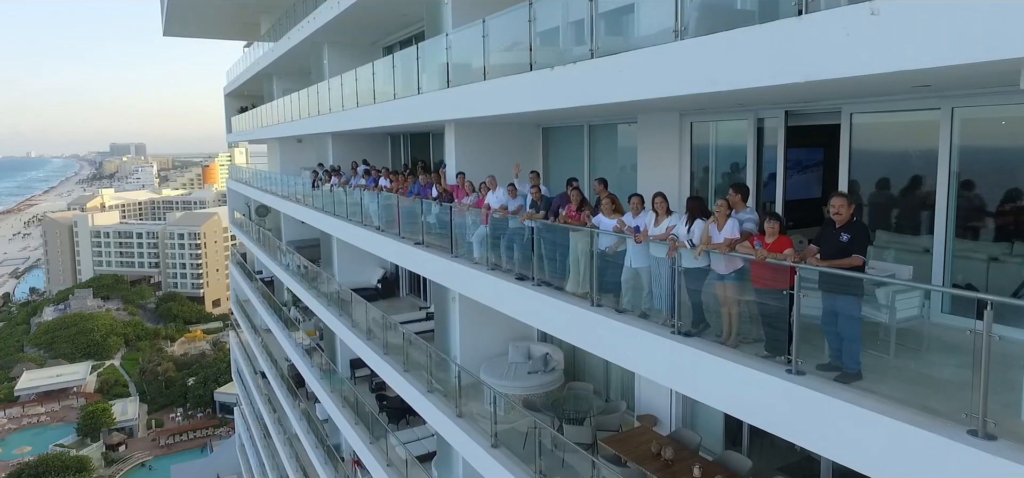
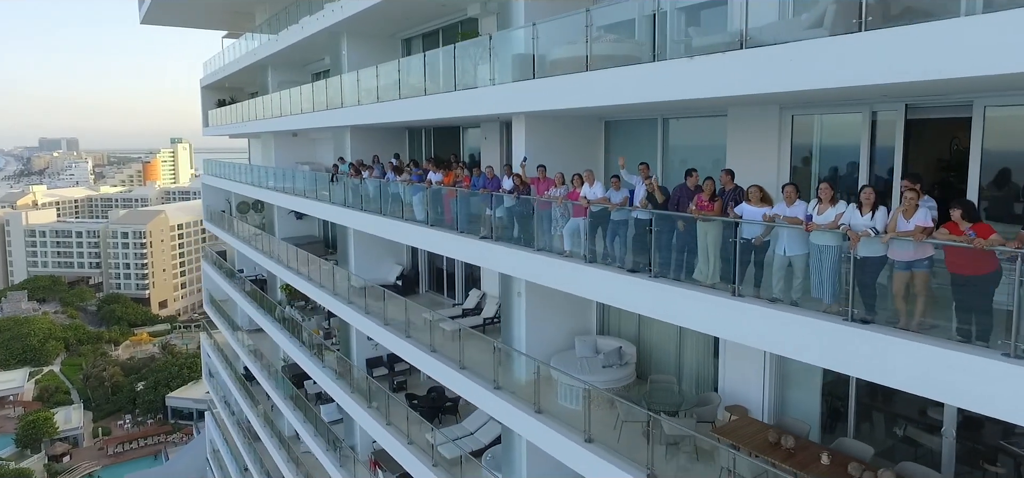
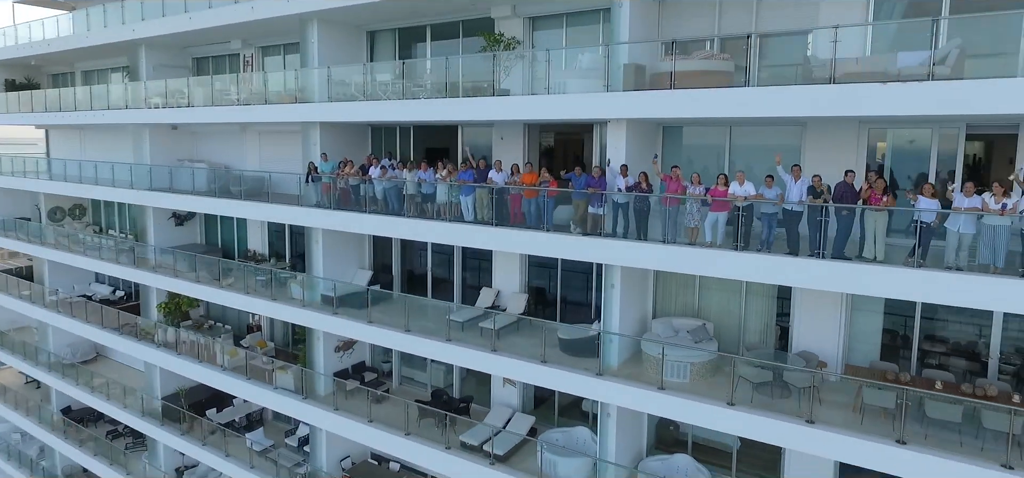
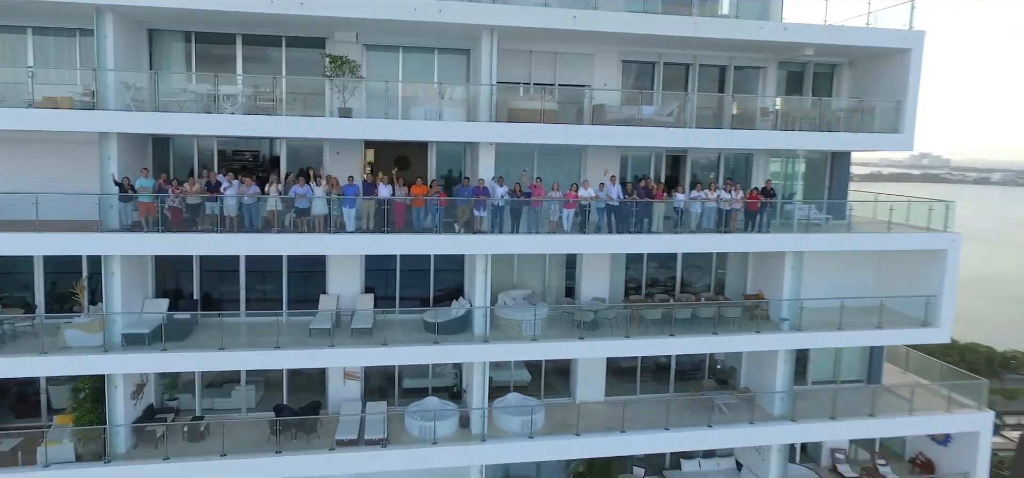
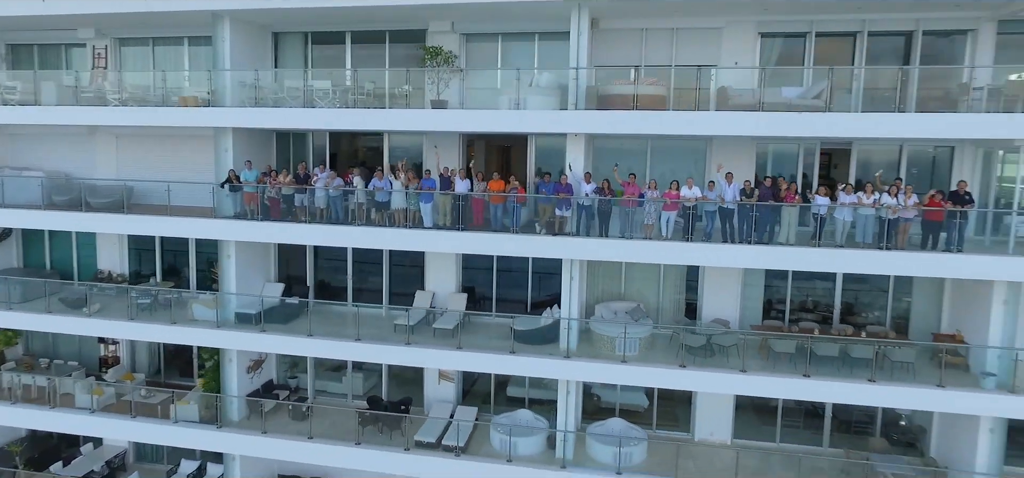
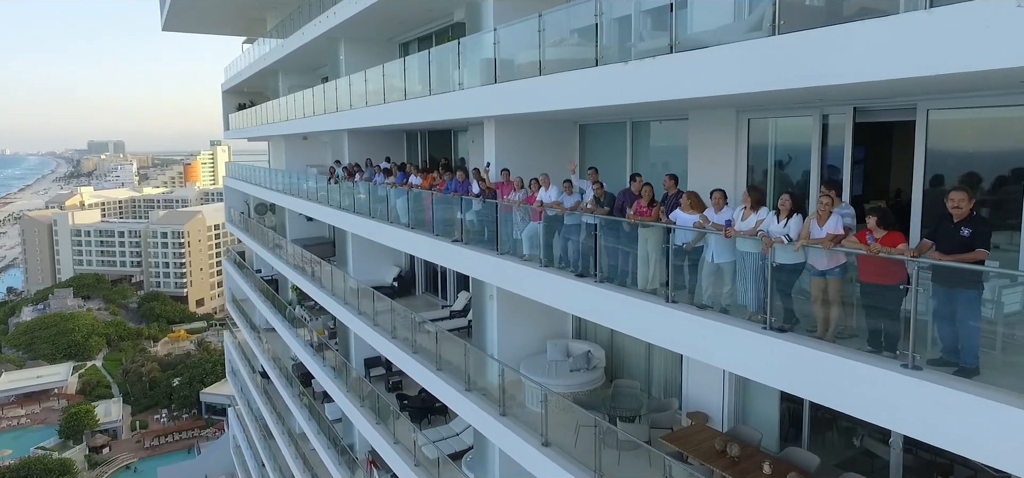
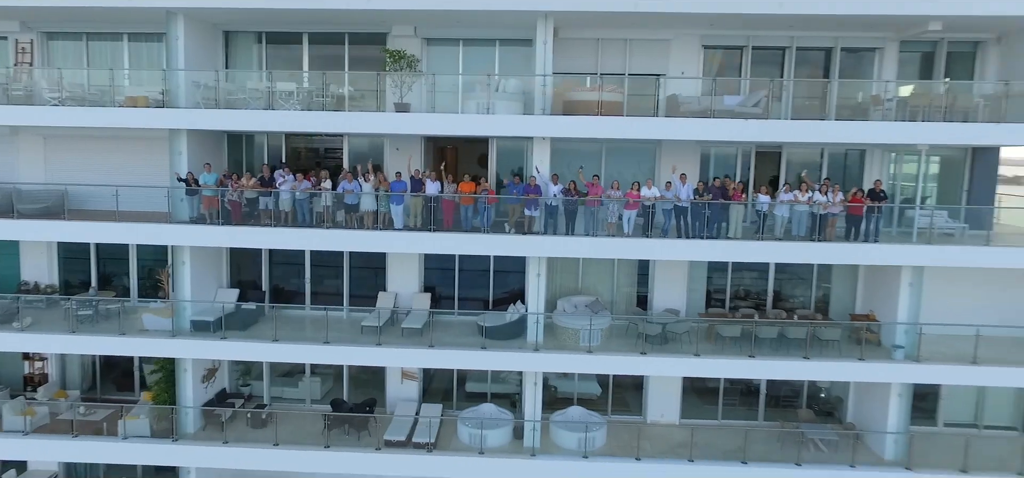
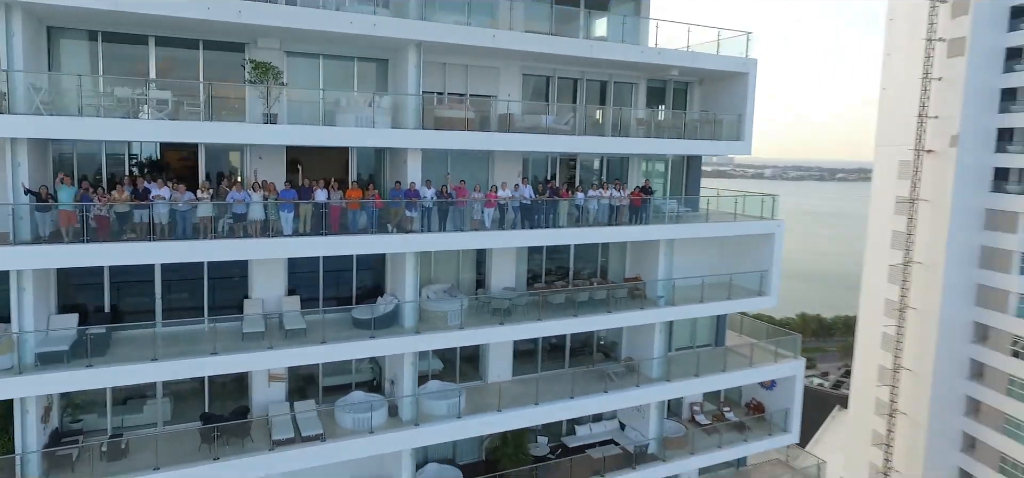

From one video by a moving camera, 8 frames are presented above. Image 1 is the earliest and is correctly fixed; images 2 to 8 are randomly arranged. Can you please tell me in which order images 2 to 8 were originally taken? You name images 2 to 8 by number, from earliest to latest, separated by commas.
6, 2, 3, 5, 7, 4, 8
